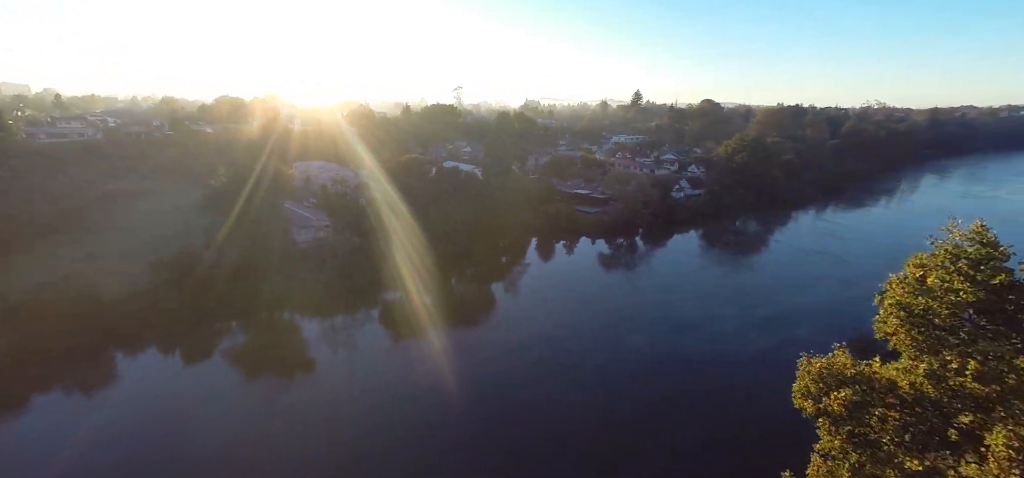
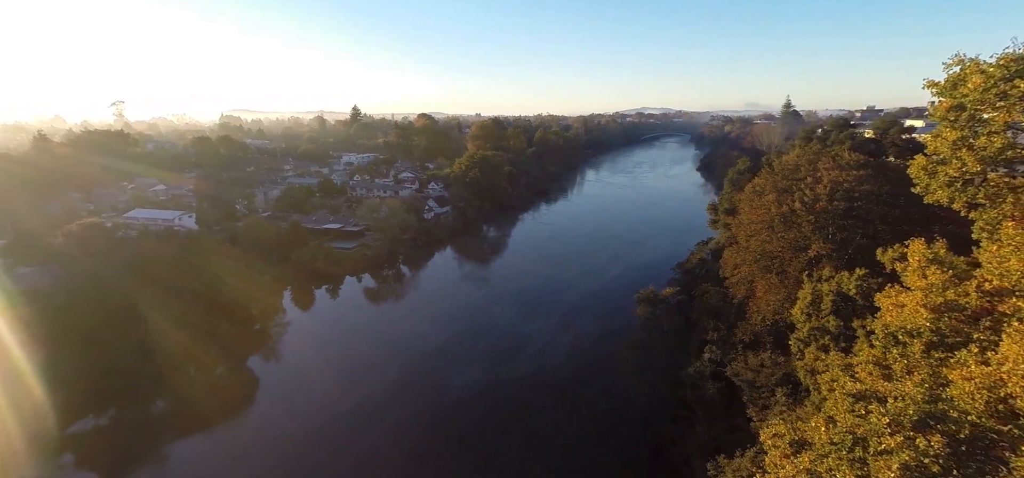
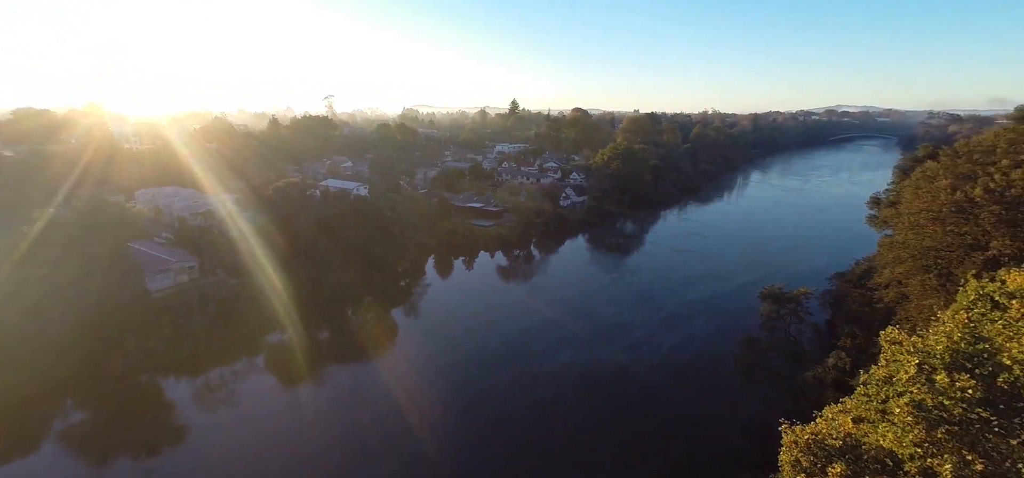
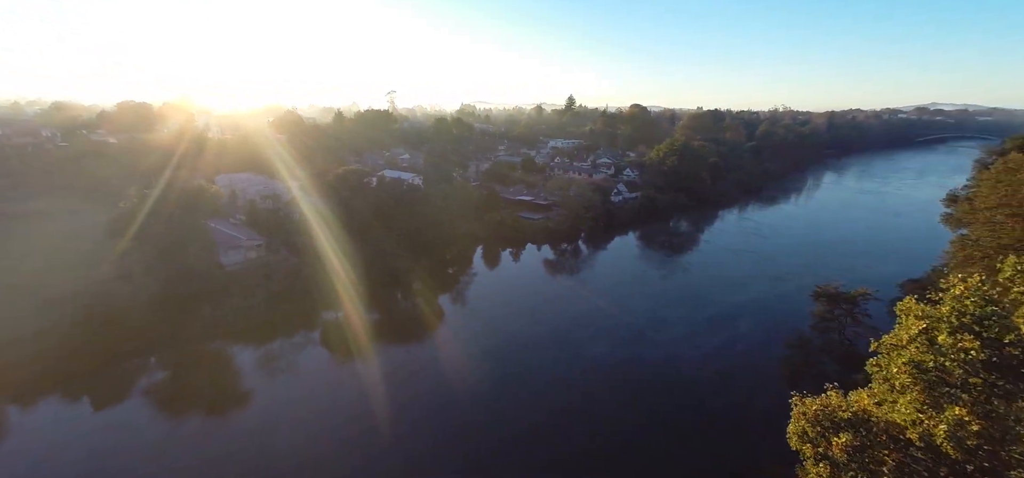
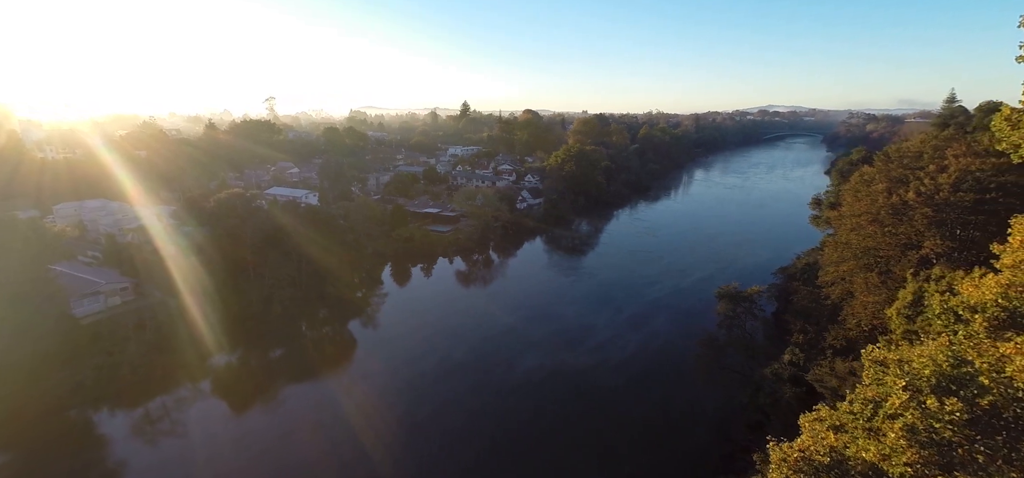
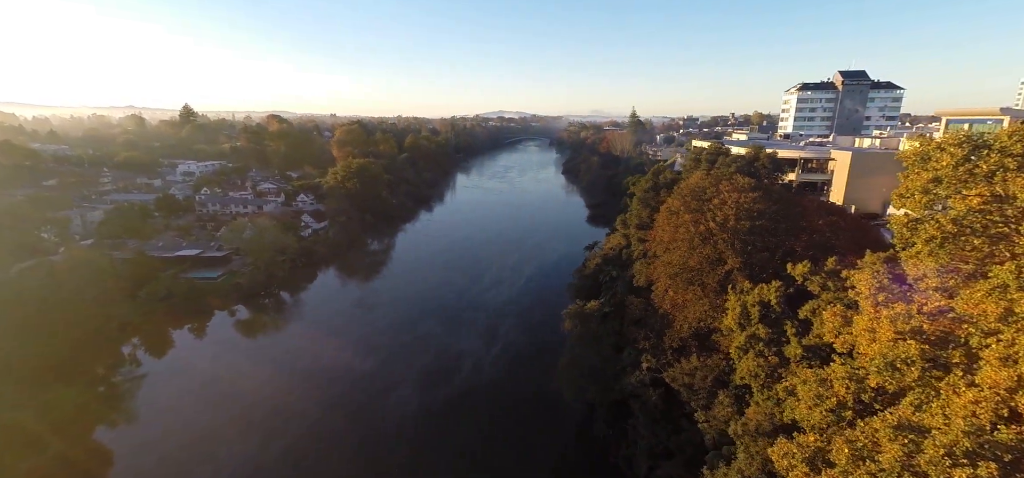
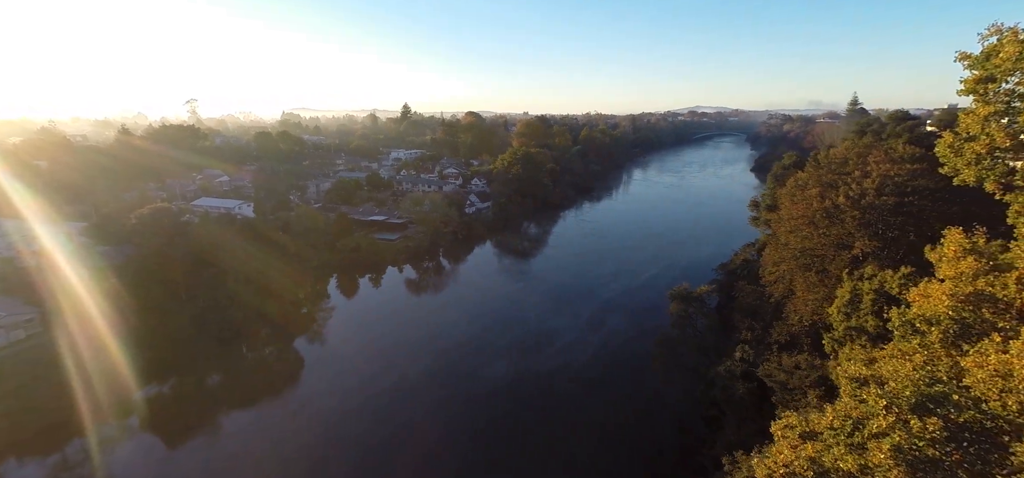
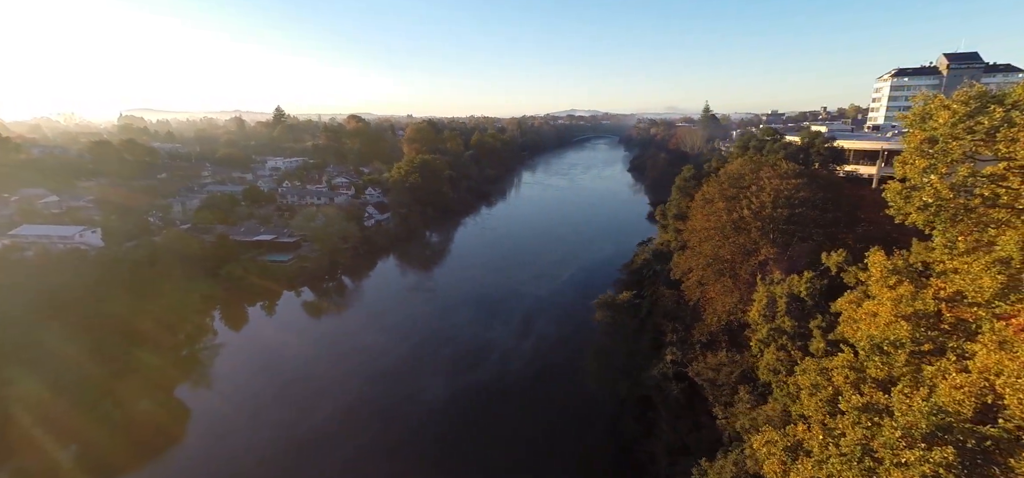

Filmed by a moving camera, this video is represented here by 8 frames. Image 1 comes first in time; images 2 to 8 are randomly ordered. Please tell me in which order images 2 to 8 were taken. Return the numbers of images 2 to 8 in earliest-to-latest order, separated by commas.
4, 3, 5, 7, 2, 8, 6
